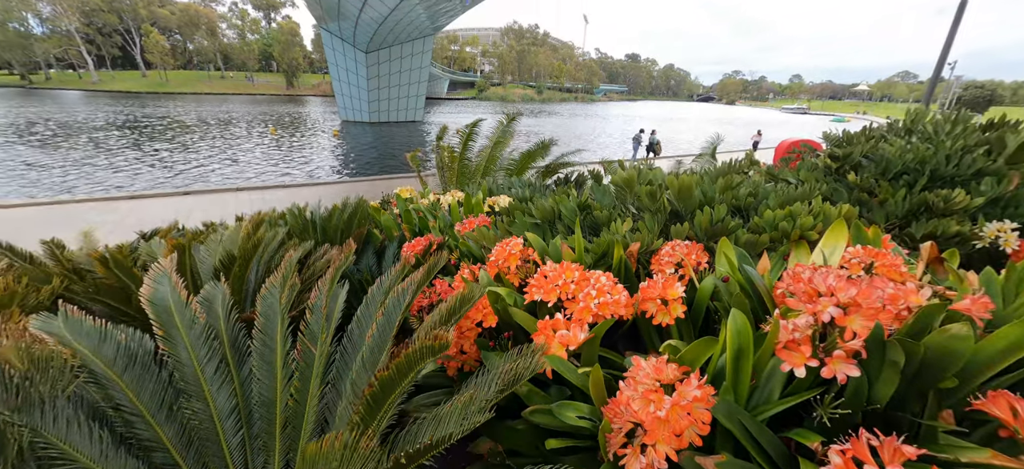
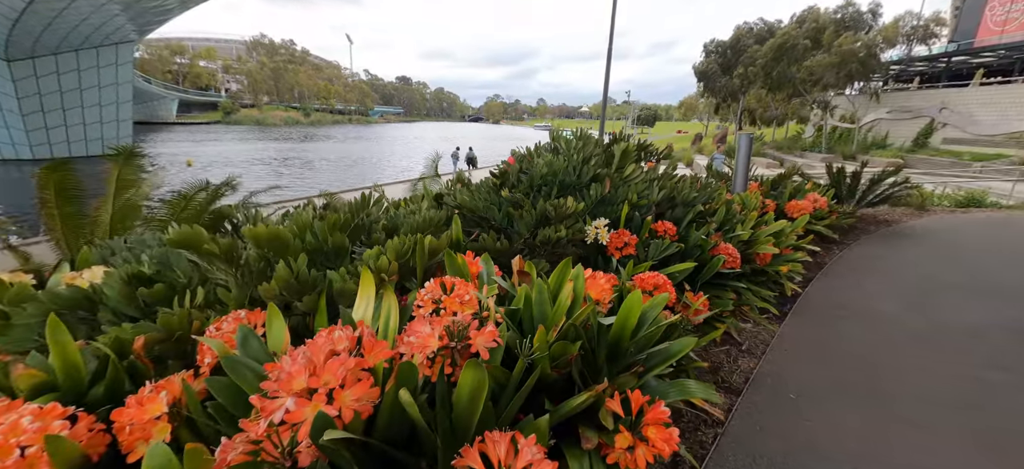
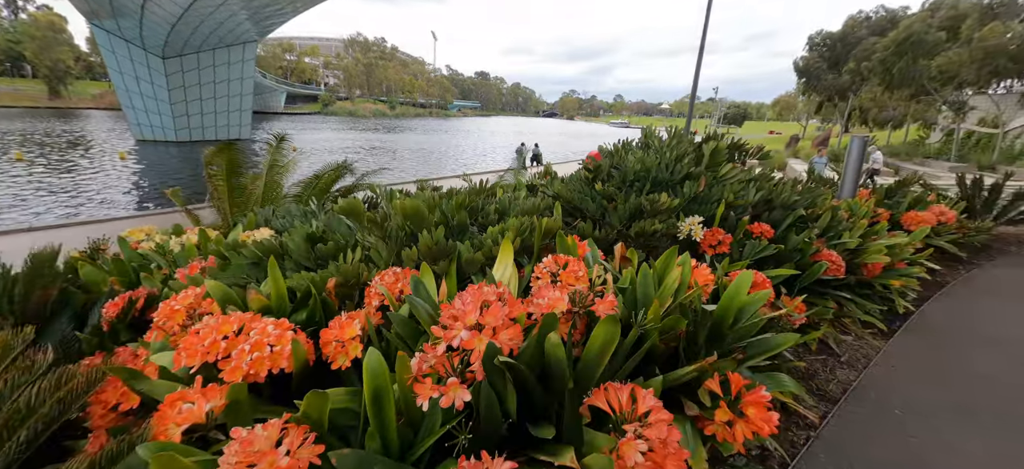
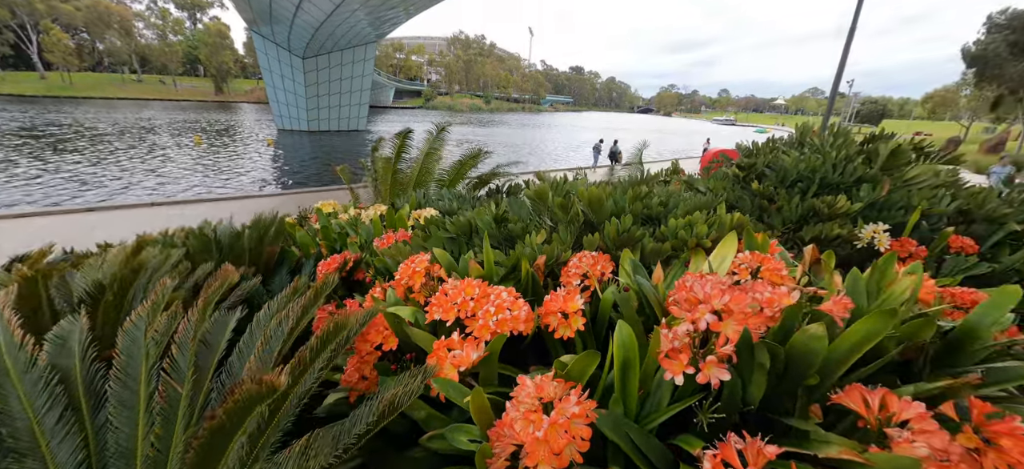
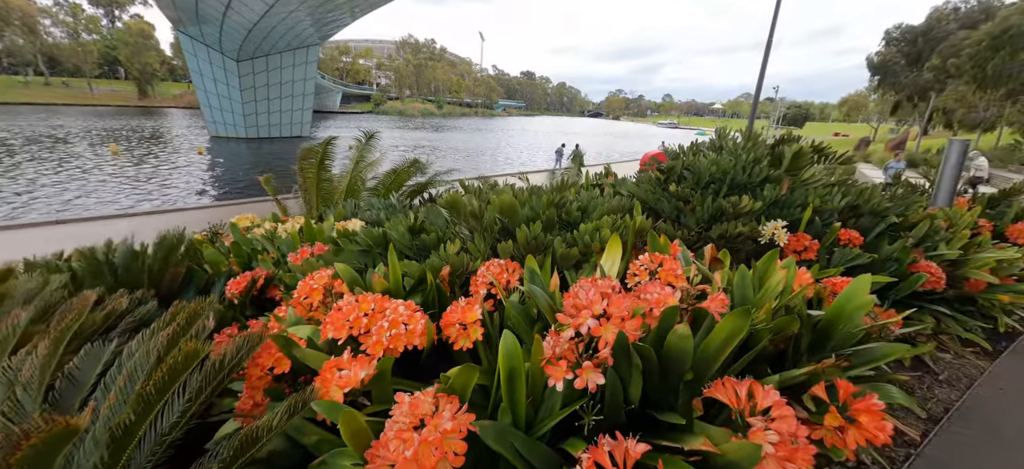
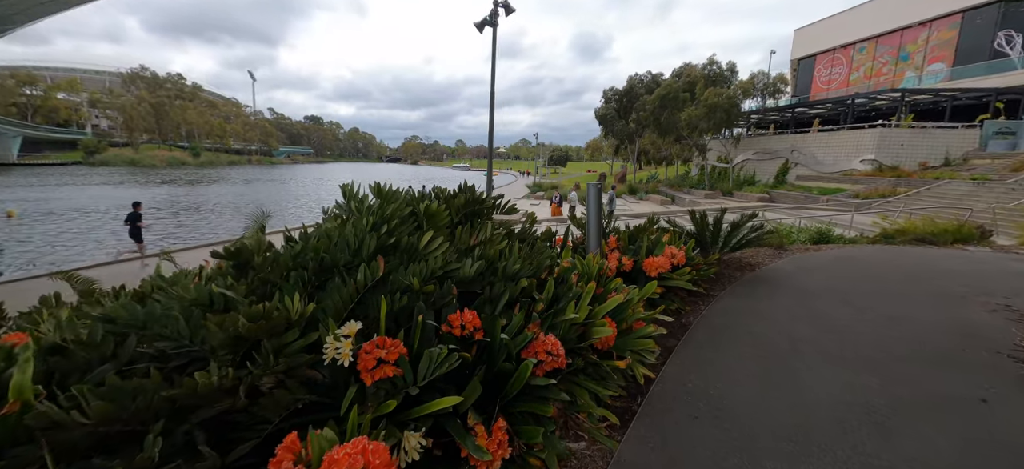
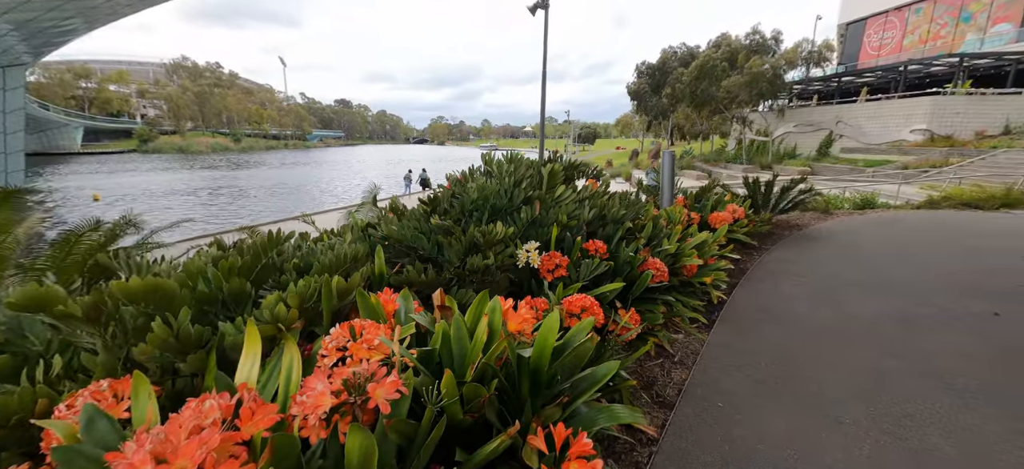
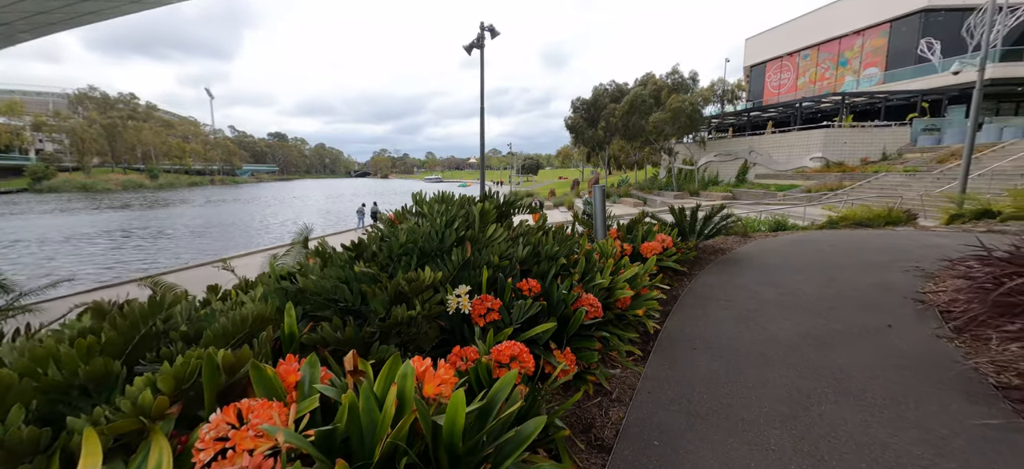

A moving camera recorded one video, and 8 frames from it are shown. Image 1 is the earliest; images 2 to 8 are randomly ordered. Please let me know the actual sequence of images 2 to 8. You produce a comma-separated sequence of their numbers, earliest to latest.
4, 5, 3, 2, 7, 8, 6
